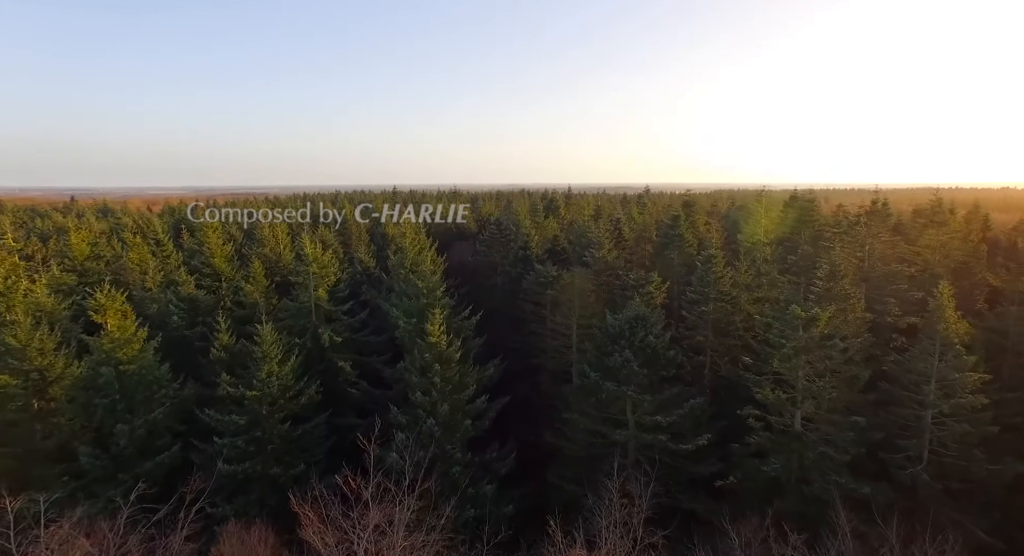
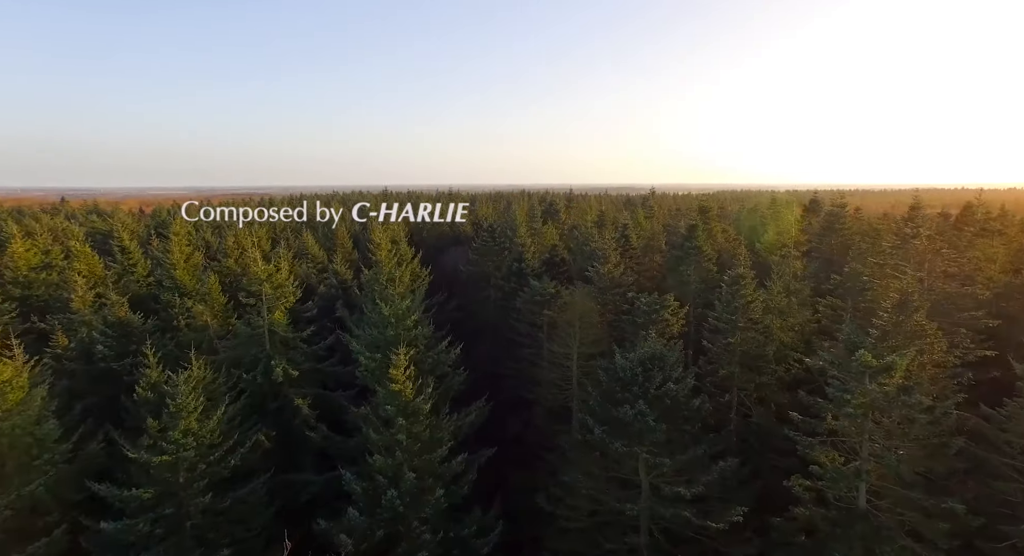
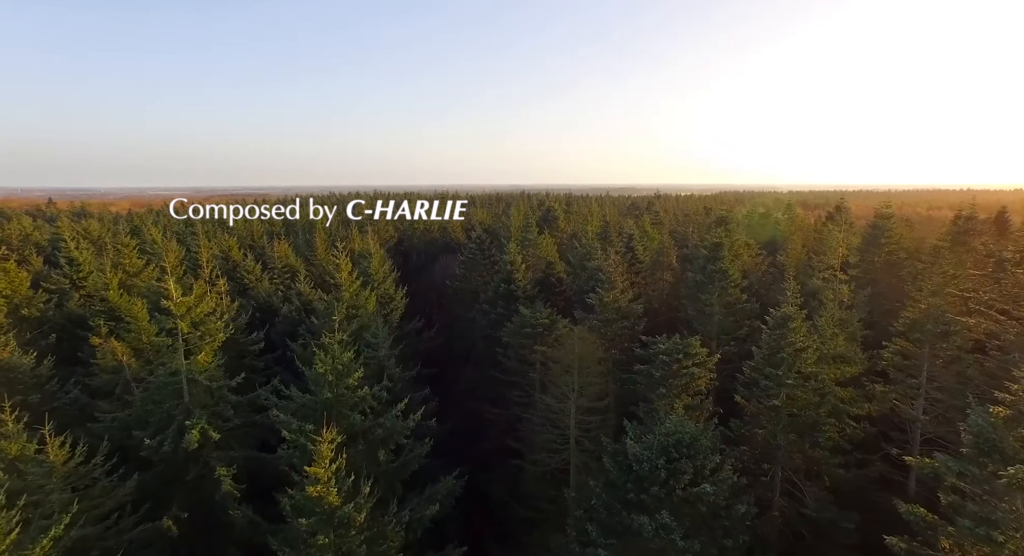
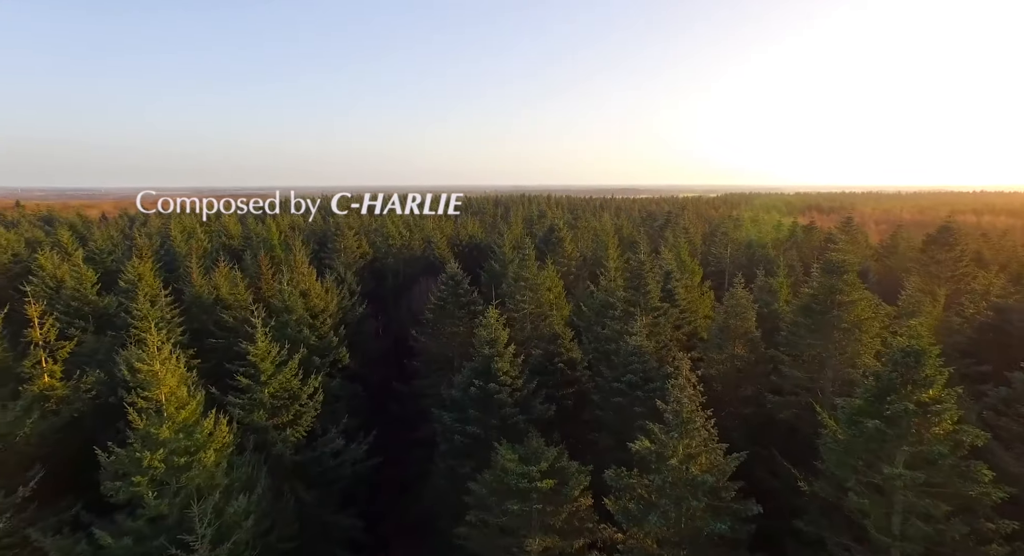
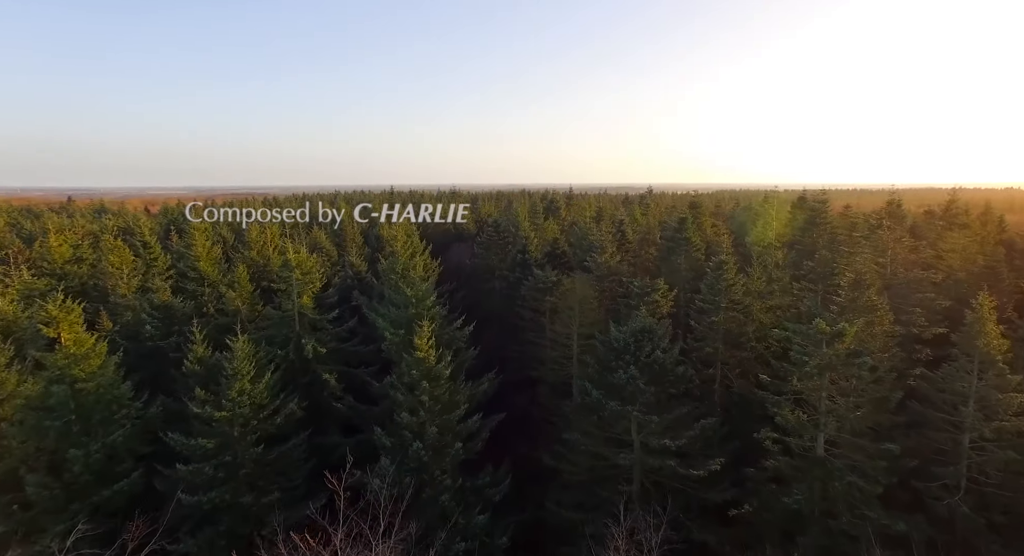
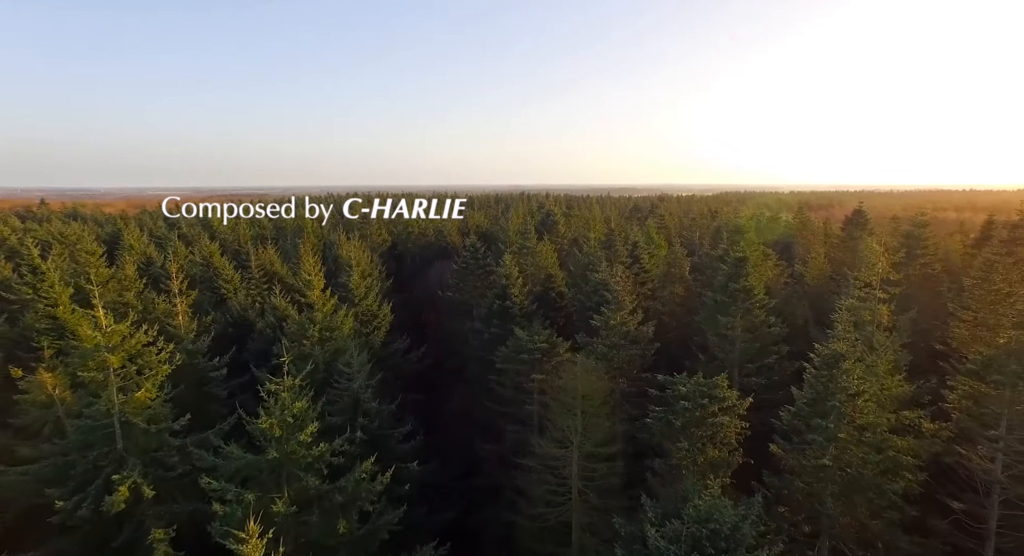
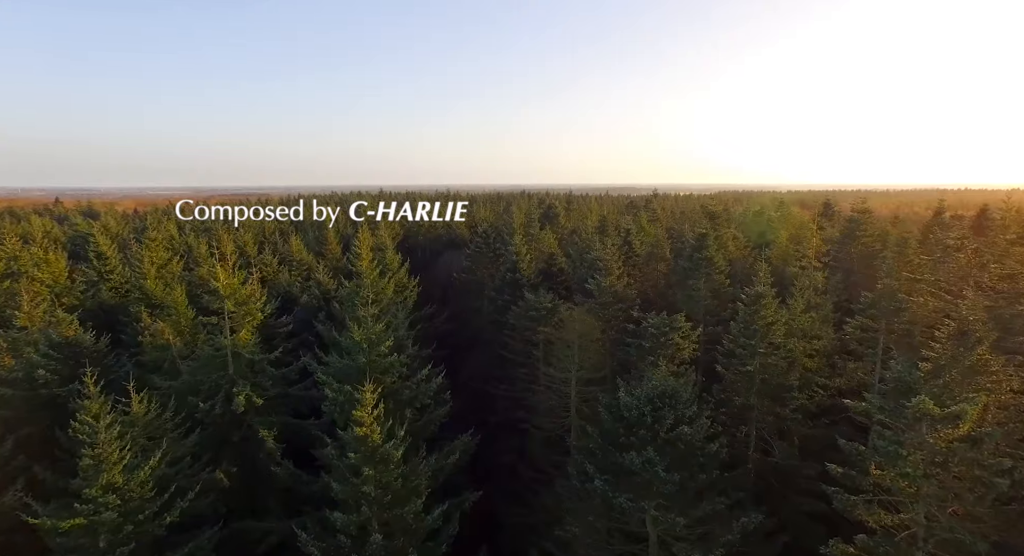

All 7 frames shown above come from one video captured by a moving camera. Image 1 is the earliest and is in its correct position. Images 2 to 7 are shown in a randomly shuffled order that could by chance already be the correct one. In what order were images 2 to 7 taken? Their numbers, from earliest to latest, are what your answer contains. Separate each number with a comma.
5, 2, 7, 3, 6, 4
